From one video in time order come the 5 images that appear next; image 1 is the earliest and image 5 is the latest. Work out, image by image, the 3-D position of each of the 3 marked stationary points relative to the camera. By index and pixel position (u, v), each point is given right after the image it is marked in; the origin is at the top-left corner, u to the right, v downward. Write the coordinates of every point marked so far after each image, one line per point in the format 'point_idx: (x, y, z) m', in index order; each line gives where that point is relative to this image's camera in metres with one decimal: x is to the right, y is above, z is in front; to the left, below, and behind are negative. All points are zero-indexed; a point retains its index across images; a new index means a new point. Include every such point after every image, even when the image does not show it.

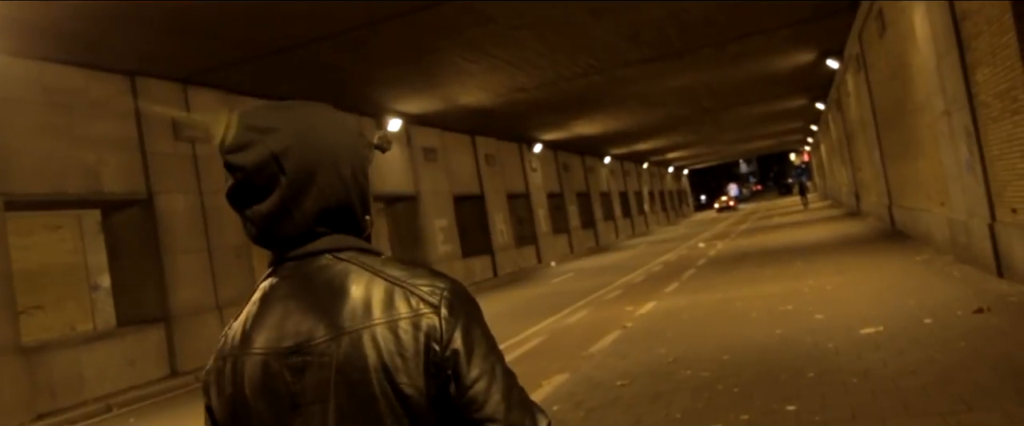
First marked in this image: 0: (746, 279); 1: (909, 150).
0: (+3.6, -1.0, +15.0) m
1: (+6.9, +1.1, +16.6) m
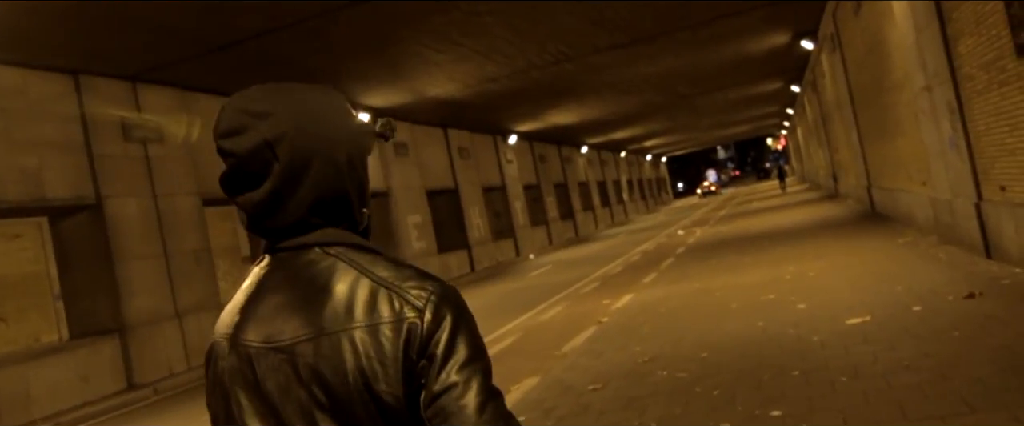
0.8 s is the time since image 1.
0: (+3.2, -0.8, +14.5) m
1: (+6.3, +1.4, +16.2) m
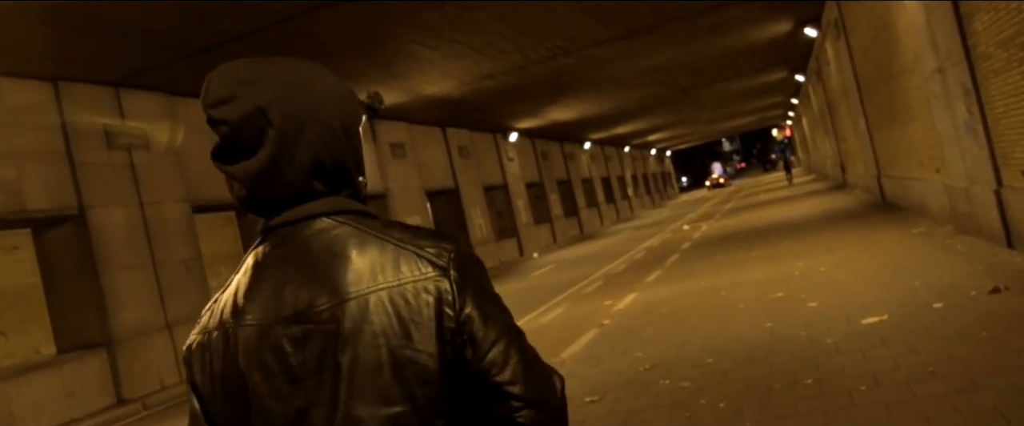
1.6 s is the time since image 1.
0: (+3.2, -0.7, +14.0) m
1: (+6.3, +1.6, +15.7) m
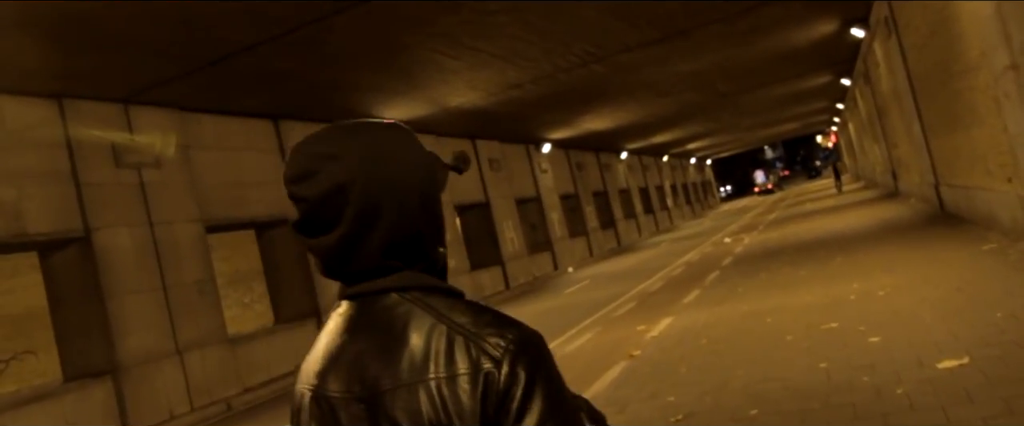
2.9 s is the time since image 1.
0: (+3.5, -0.9, +12.9) m
1: (+6.7, +1.4, +14.4) m
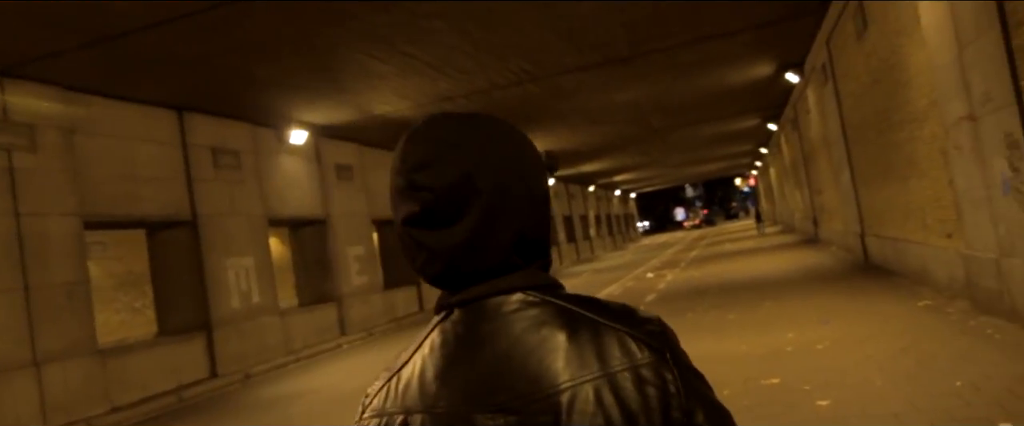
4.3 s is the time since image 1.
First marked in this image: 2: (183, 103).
0: (+2.4, -1.4, +12.2) m
1: (+5.6, +0.6, +14.1) m
2: (-5.6, +1.9, +16.6) m
